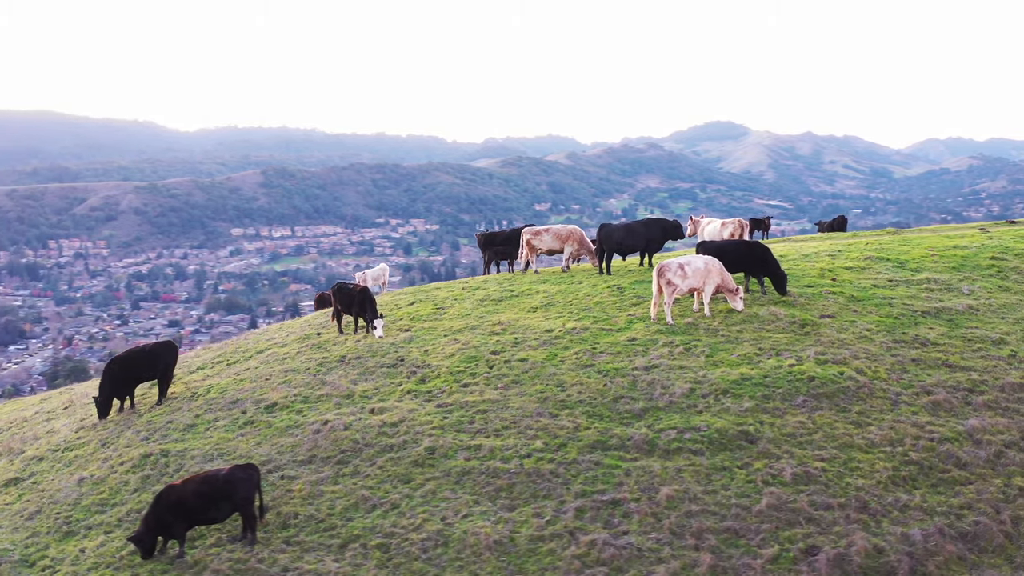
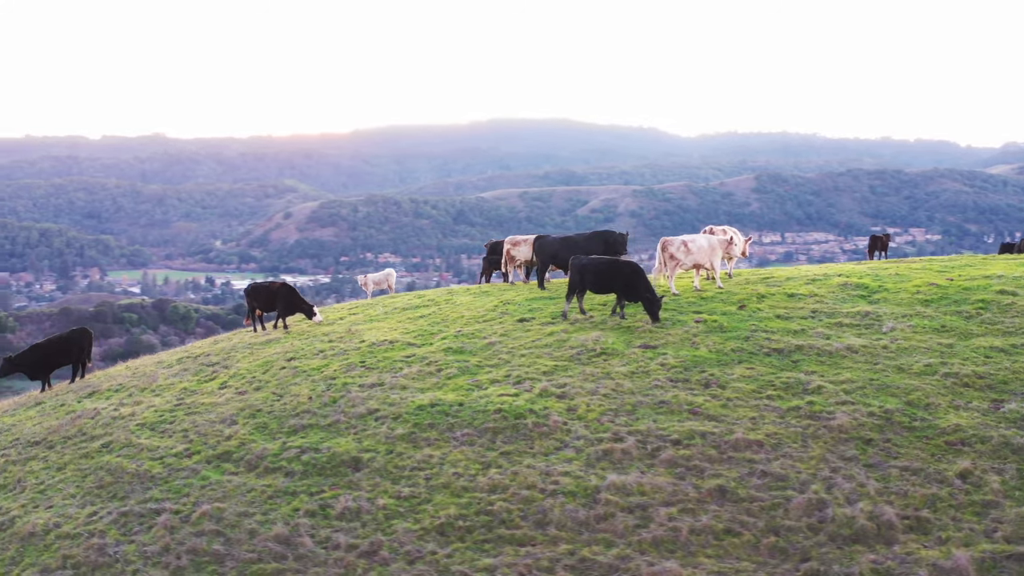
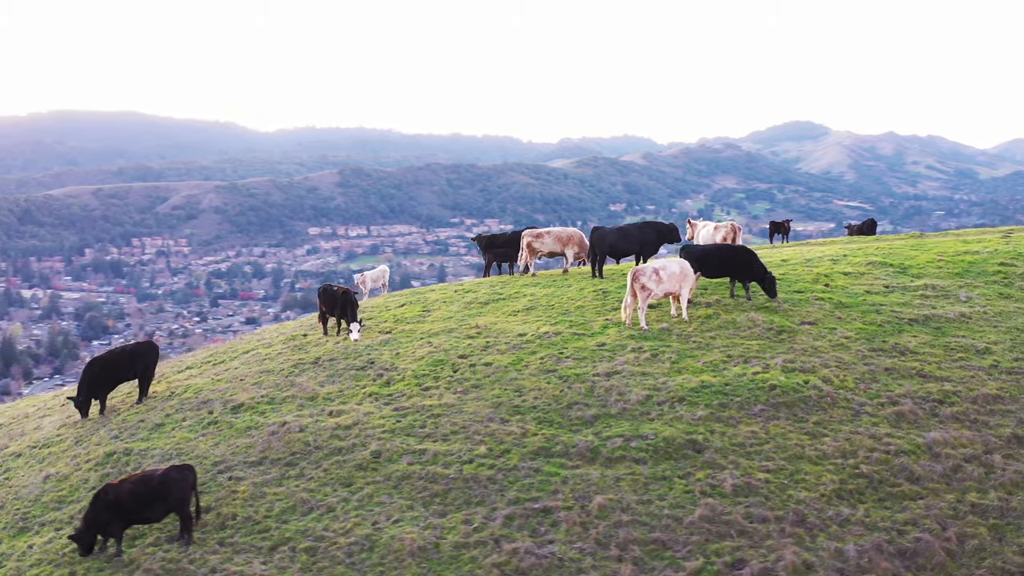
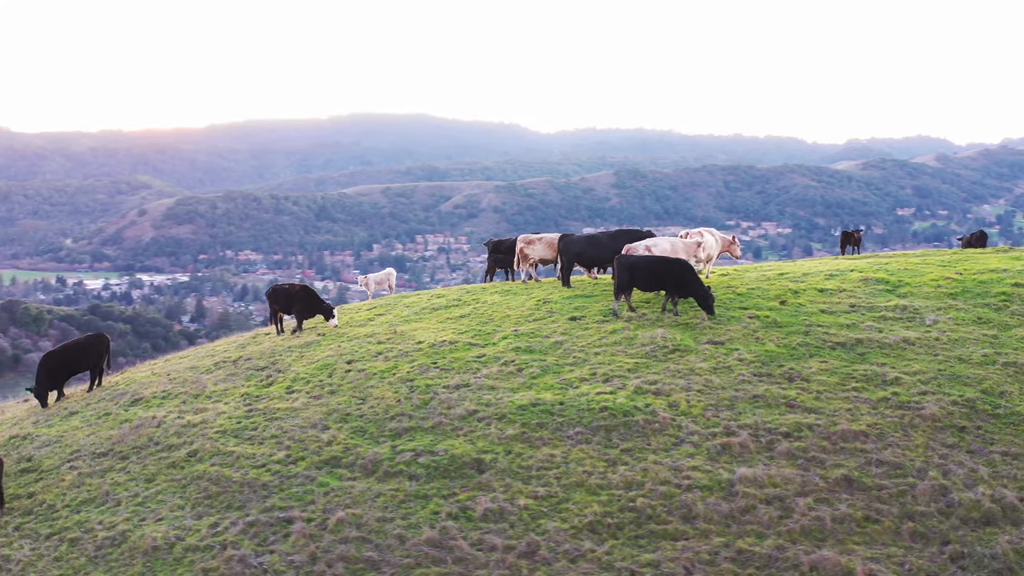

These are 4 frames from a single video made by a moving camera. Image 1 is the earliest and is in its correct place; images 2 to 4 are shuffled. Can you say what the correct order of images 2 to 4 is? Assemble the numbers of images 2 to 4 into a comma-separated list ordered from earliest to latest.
3, 4, 2
